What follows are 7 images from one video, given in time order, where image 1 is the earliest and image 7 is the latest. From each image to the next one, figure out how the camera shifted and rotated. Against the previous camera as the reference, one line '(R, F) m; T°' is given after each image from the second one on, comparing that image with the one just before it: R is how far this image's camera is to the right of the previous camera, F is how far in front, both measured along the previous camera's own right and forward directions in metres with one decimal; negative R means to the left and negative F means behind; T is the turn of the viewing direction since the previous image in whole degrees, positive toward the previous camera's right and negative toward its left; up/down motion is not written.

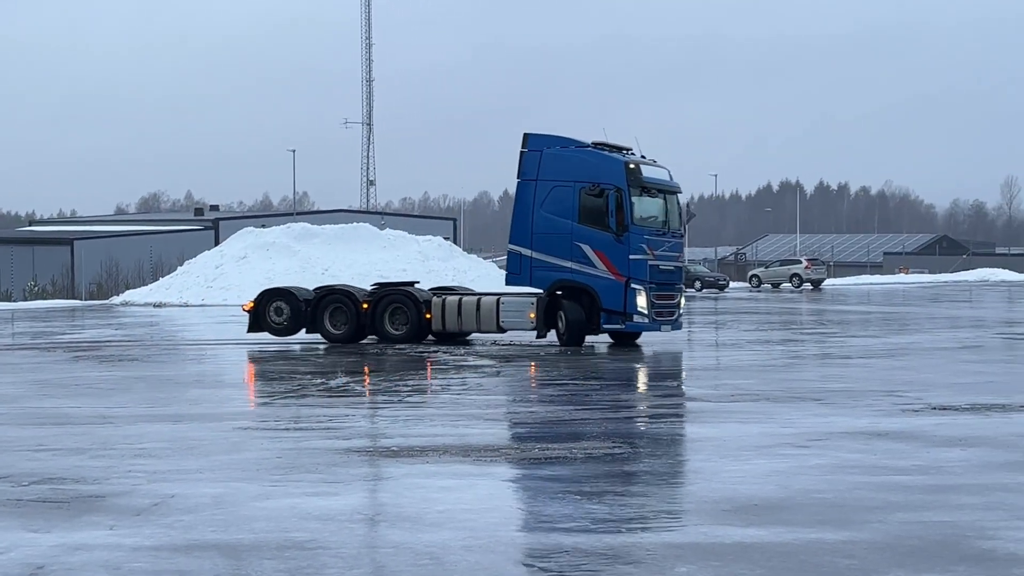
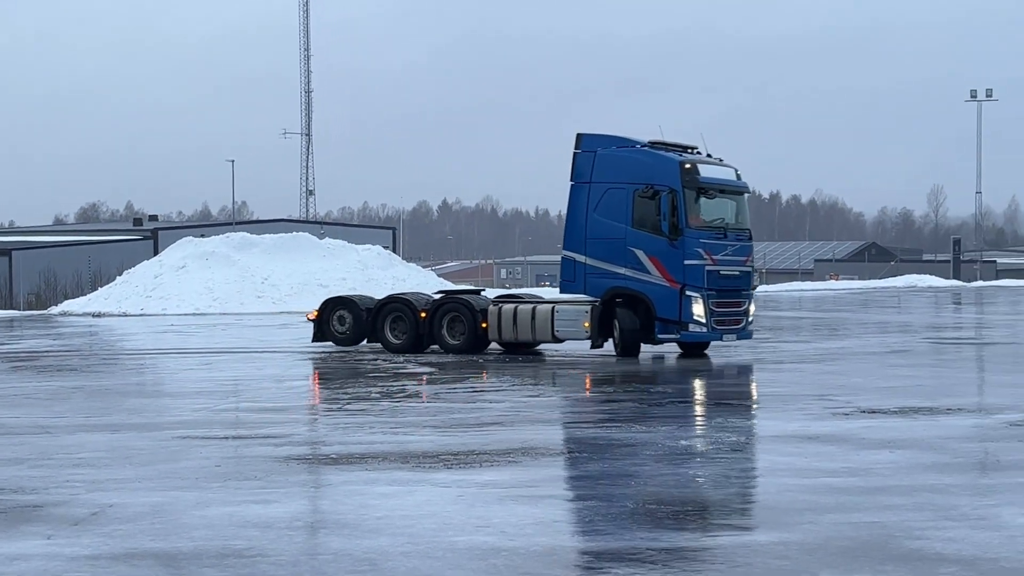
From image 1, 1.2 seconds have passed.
(+0.7, -0.1) m; +1°
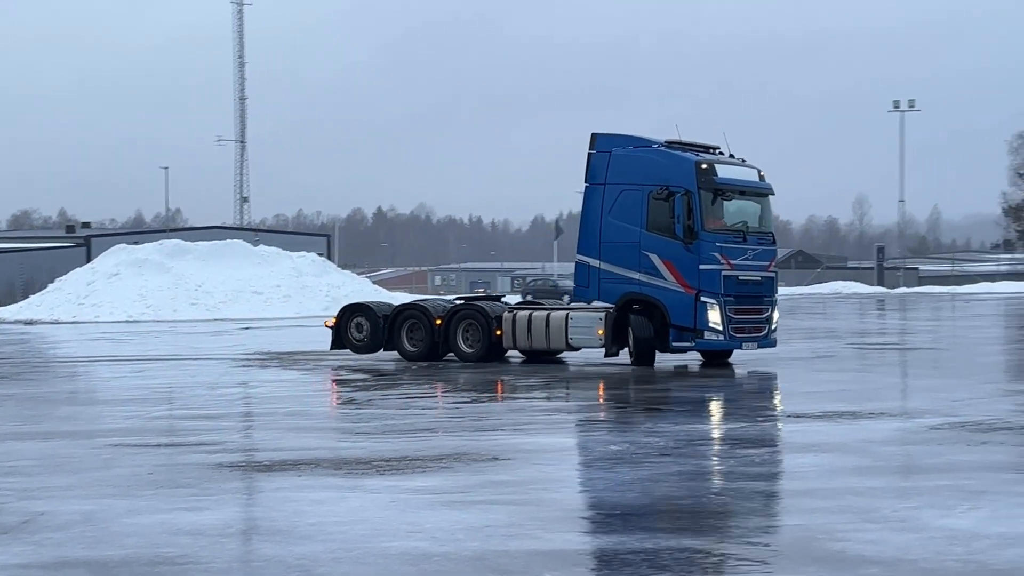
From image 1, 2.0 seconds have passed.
(+0.7, -0.1) m; +1°
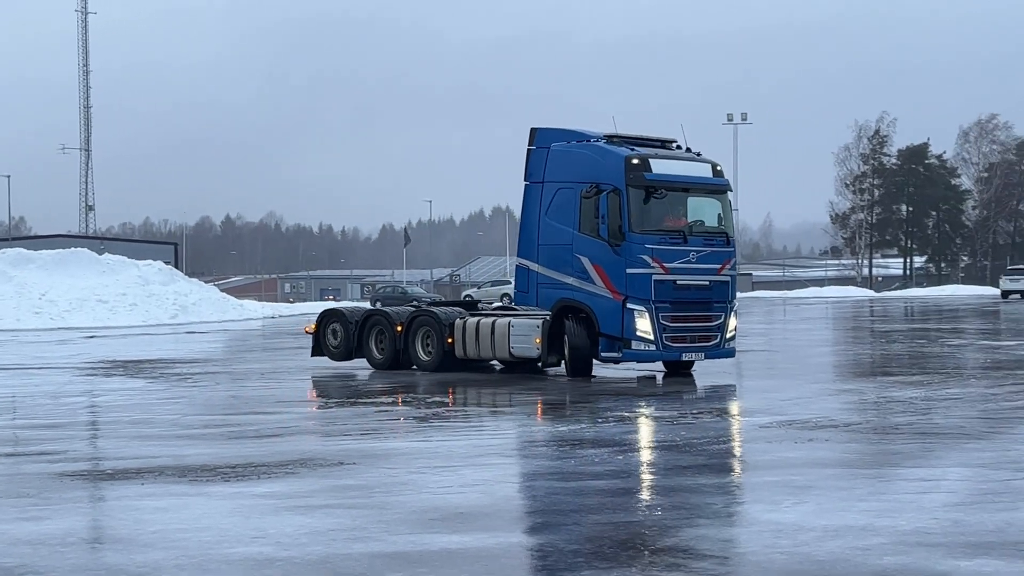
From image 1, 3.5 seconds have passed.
(+1.7, -0.2) m; +2°
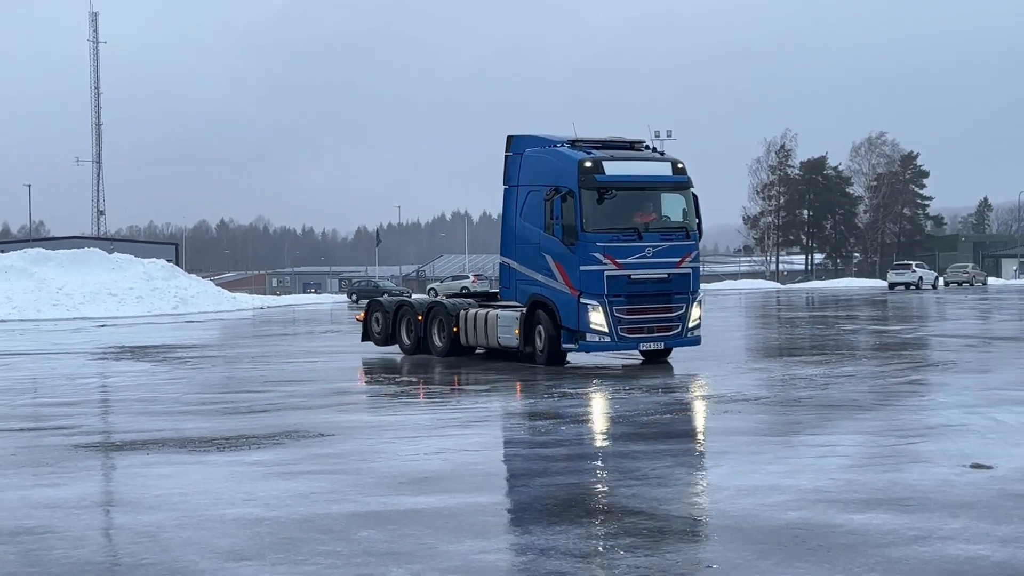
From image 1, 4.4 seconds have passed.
(+0.5, -1.4) m; +1°
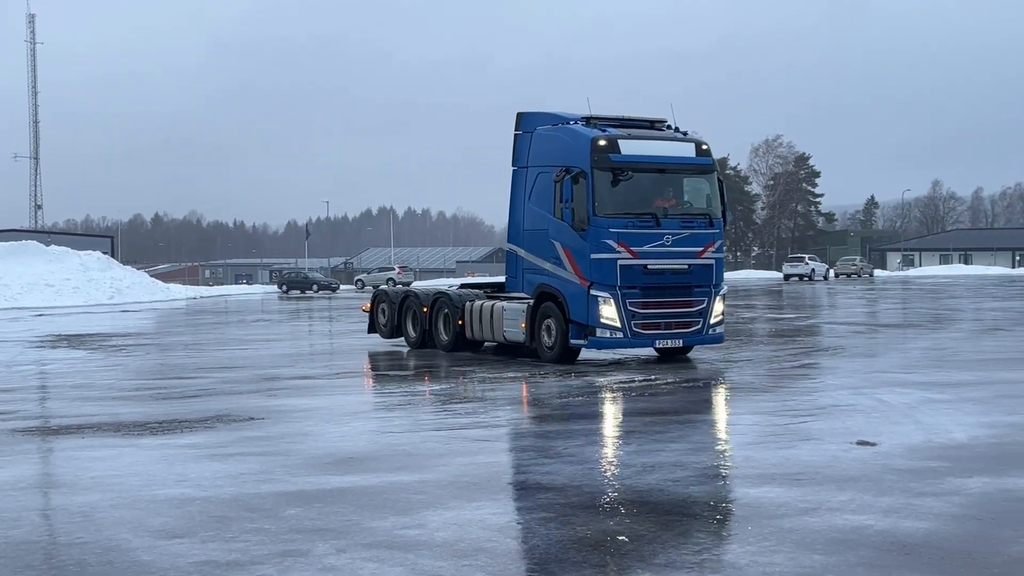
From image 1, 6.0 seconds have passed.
(+0.9, -0.7) m; +2°
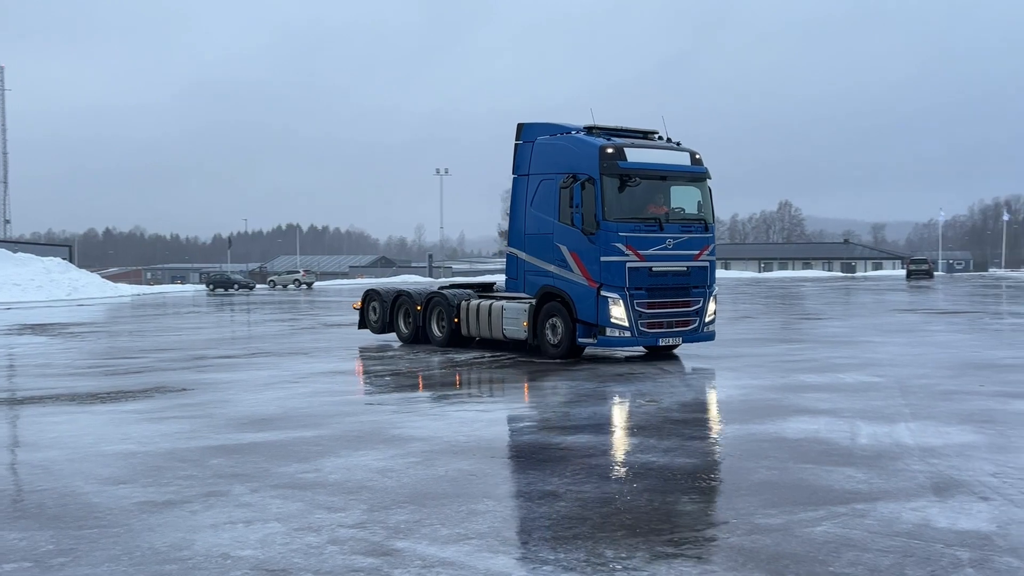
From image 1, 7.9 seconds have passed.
(+1.3, -3.7) m; +5°
